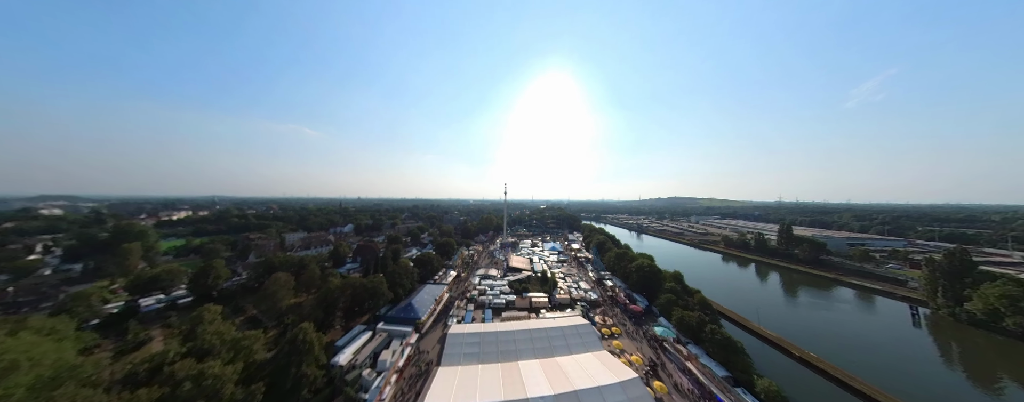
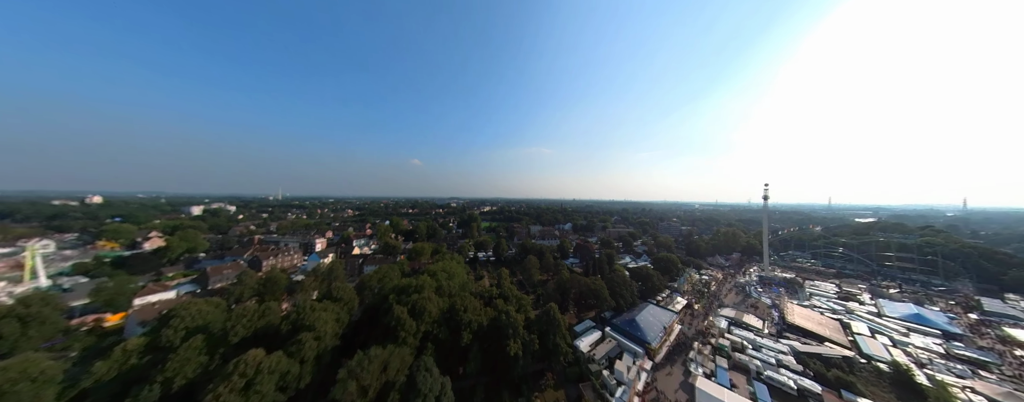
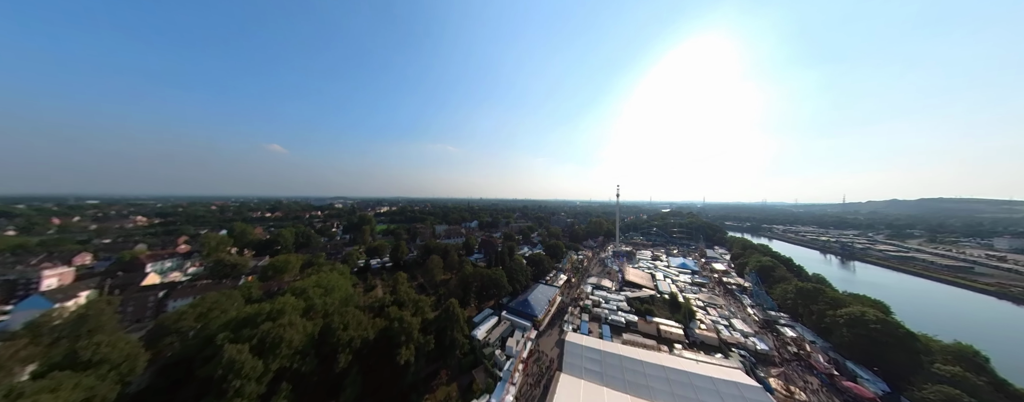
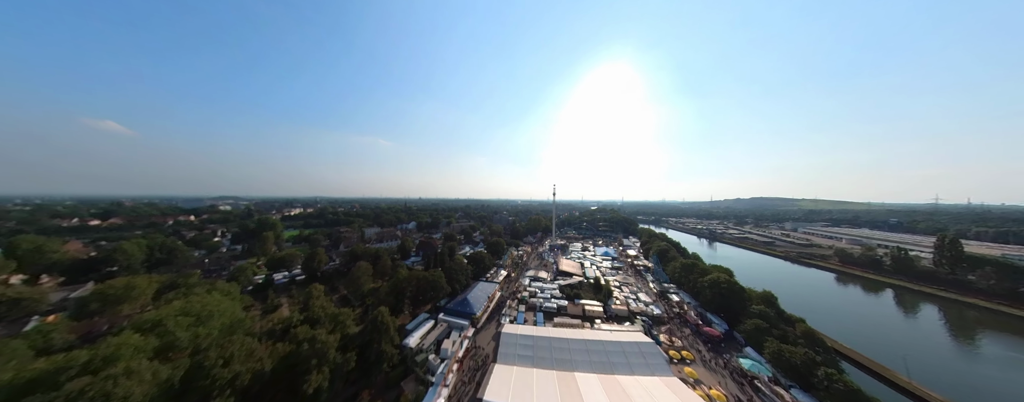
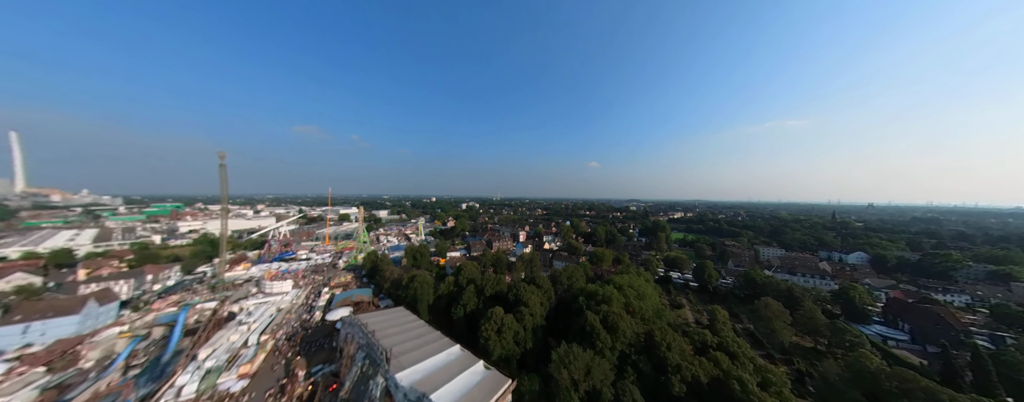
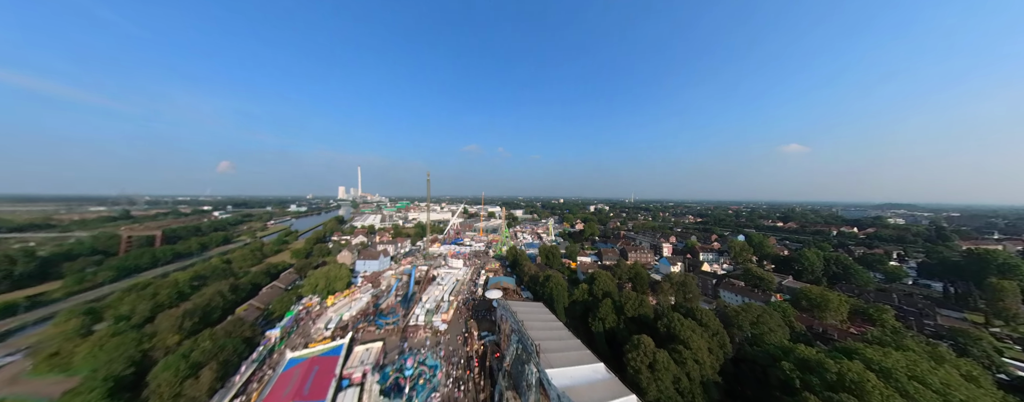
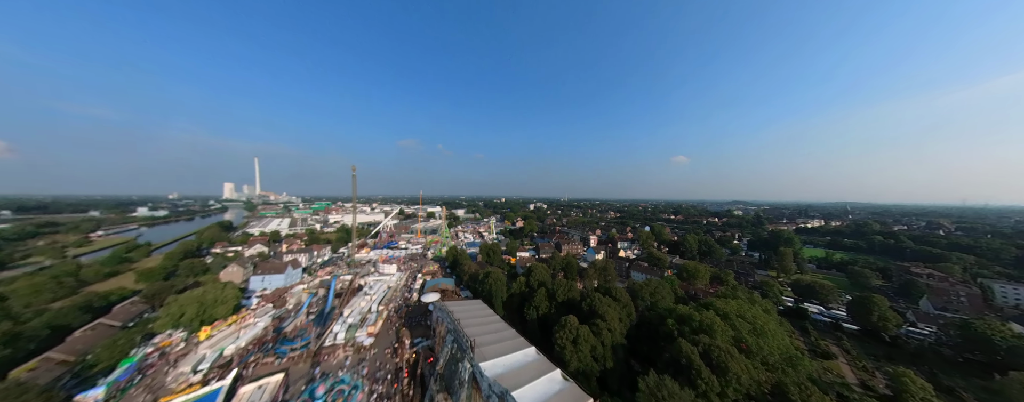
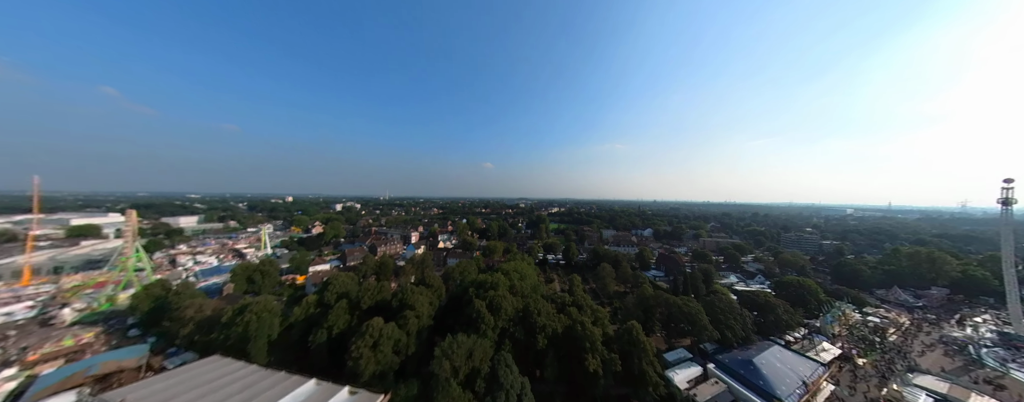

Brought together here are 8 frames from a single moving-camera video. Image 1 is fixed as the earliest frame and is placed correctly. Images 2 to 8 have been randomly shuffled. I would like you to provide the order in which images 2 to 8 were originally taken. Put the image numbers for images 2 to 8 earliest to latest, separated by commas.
4, 3, 2, 8, 5, 7, 6
